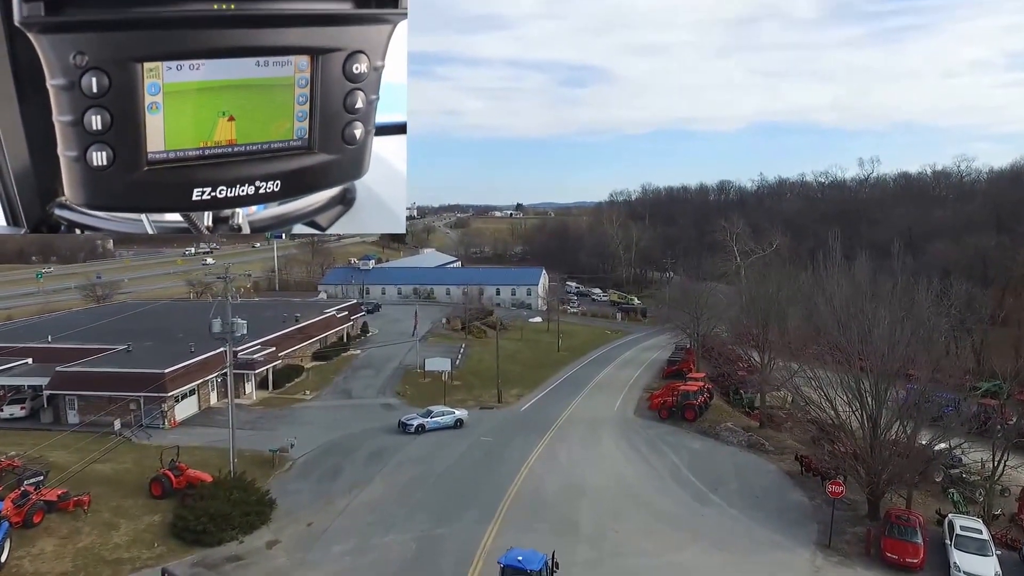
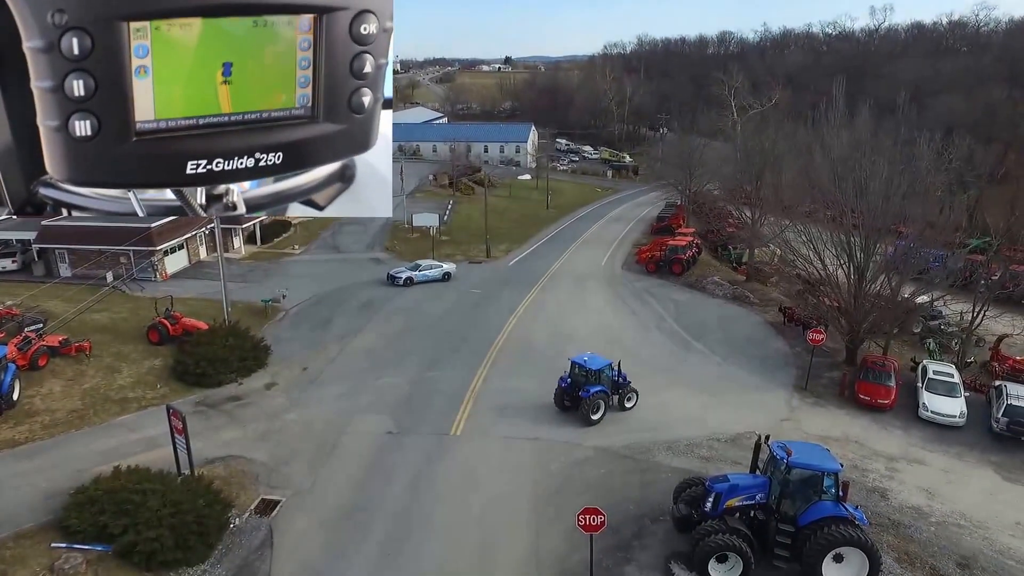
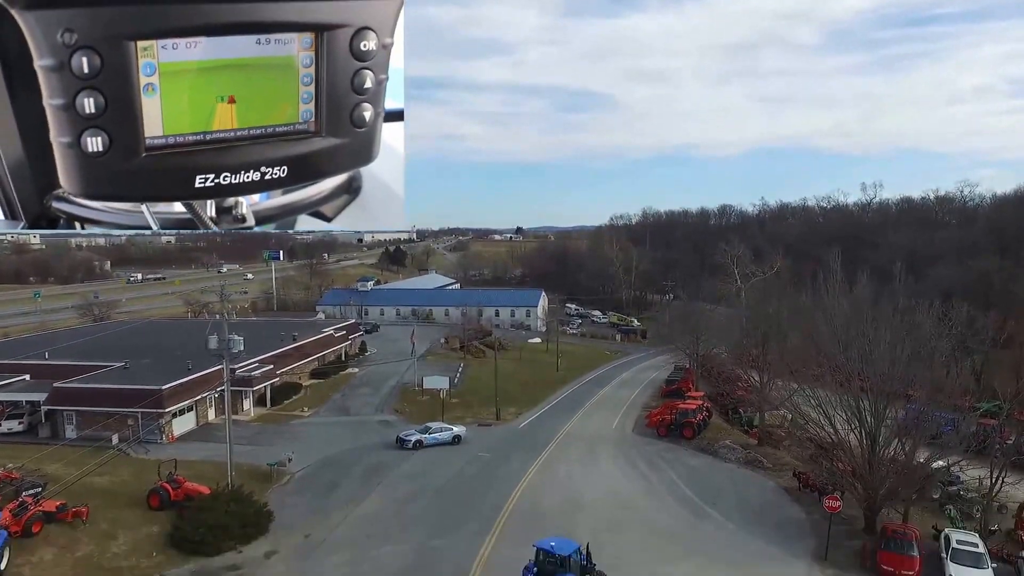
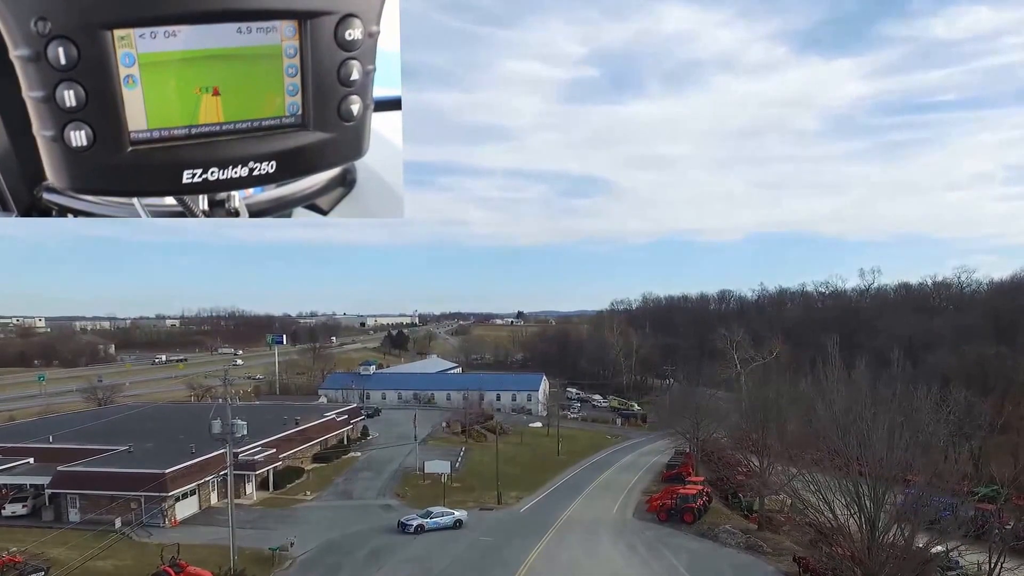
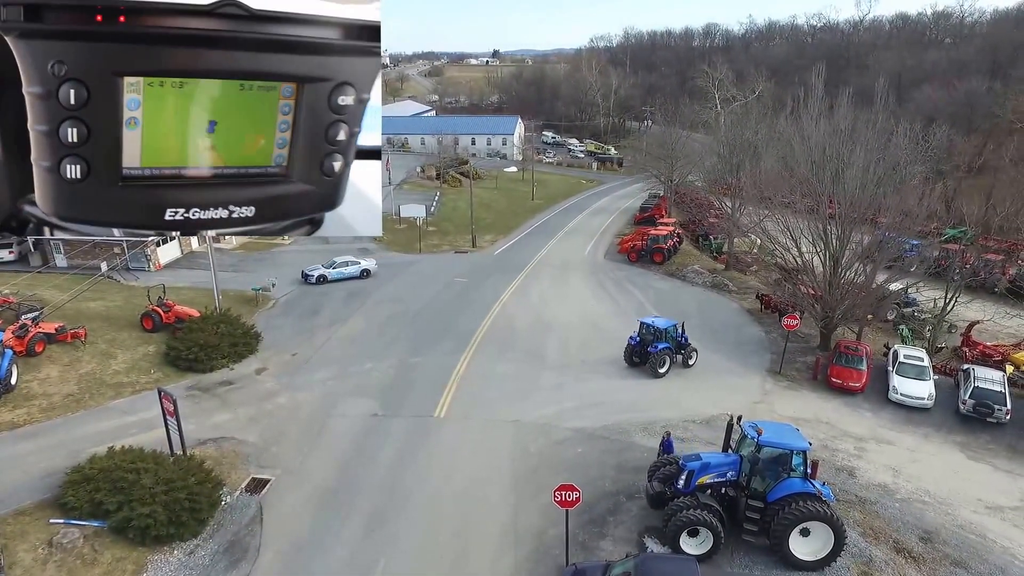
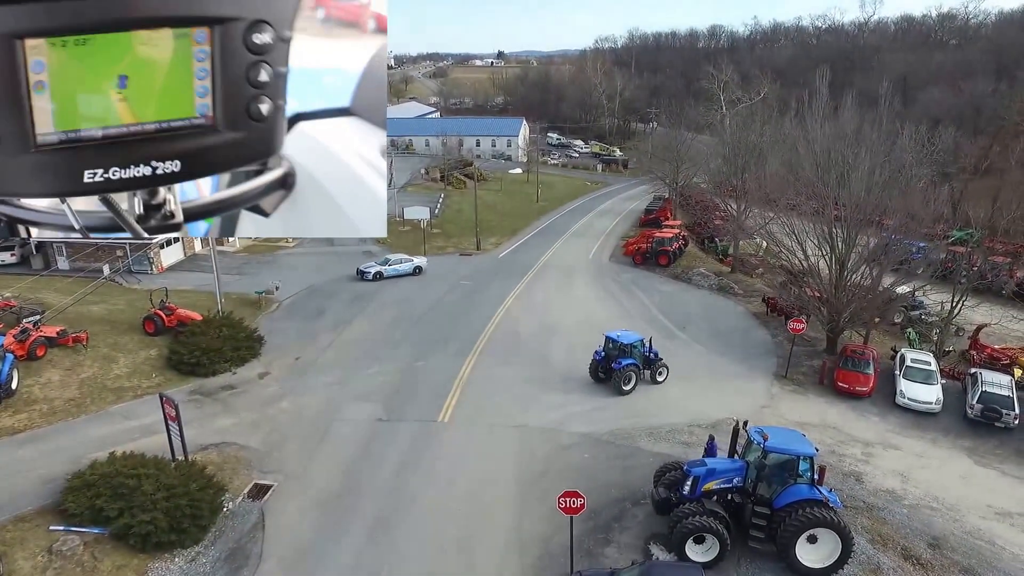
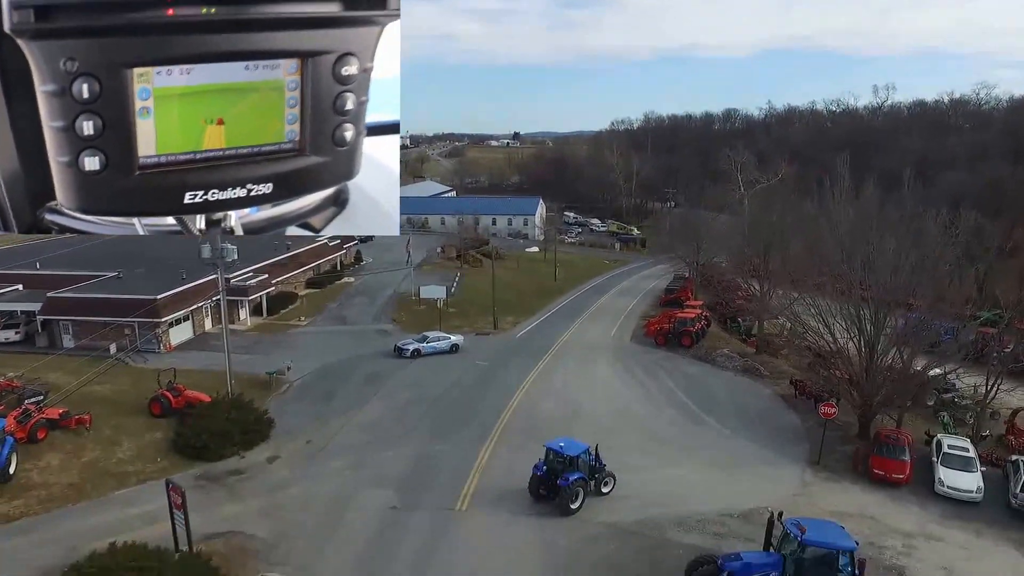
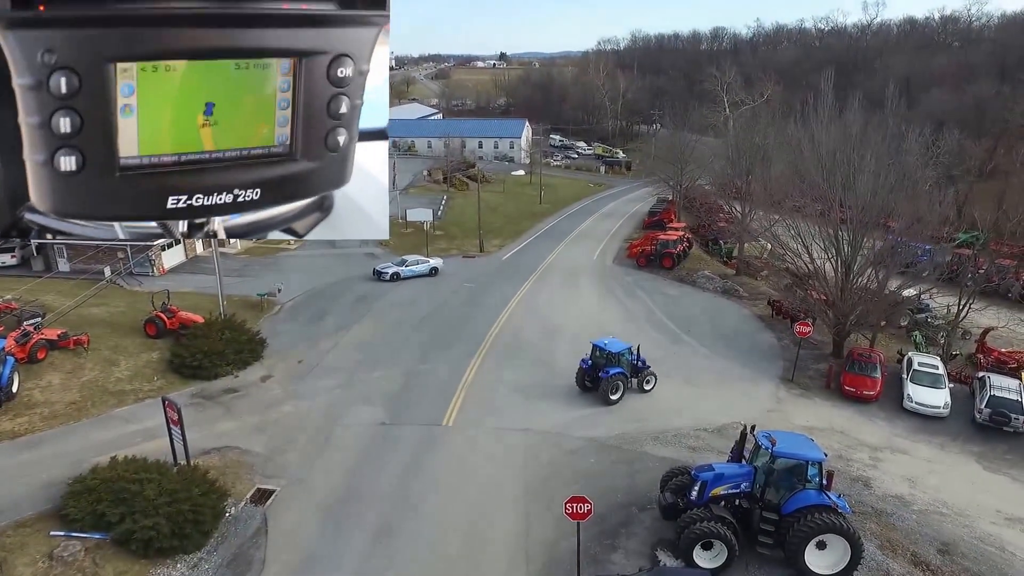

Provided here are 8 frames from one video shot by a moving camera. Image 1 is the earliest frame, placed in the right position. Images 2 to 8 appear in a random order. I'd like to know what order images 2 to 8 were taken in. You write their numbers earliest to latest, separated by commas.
4, 3, 7, 2, 8, 6, 5
